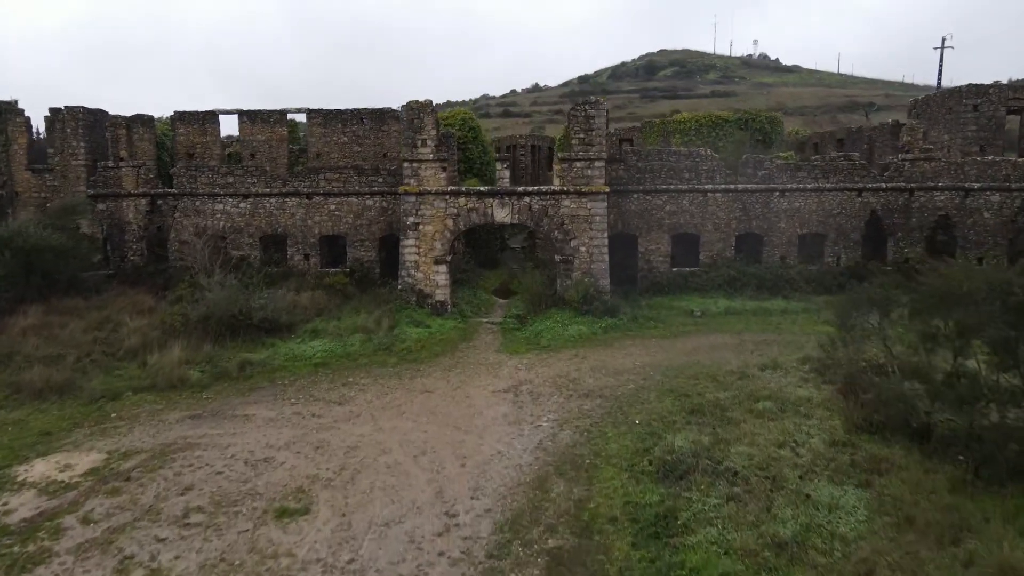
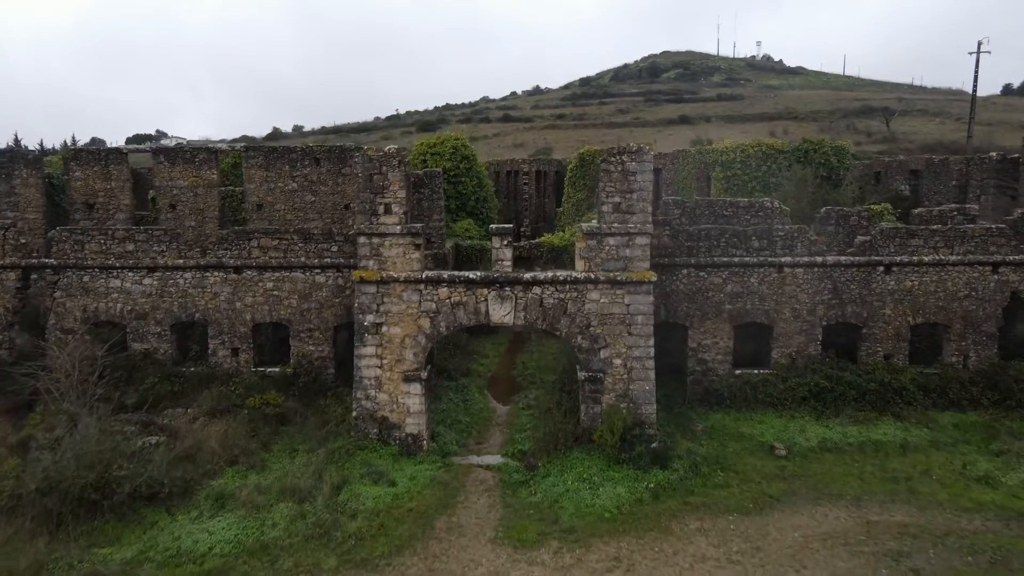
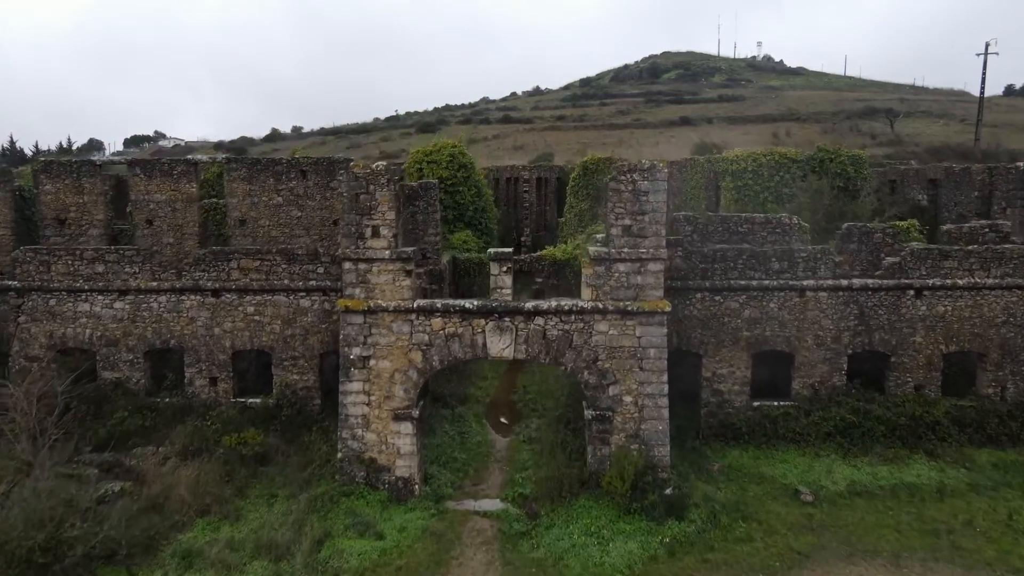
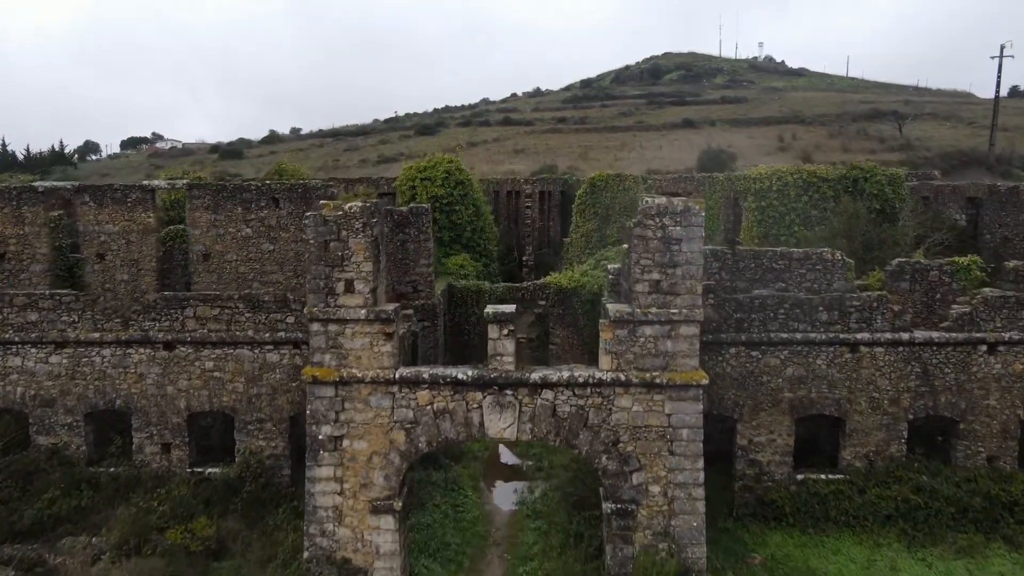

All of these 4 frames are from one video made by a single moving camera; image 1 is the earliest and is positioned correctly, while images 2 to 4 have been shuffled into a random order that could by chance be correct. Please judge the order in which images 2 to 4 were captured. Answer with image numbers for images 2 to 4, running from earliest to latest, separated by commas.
2, 3, 4
